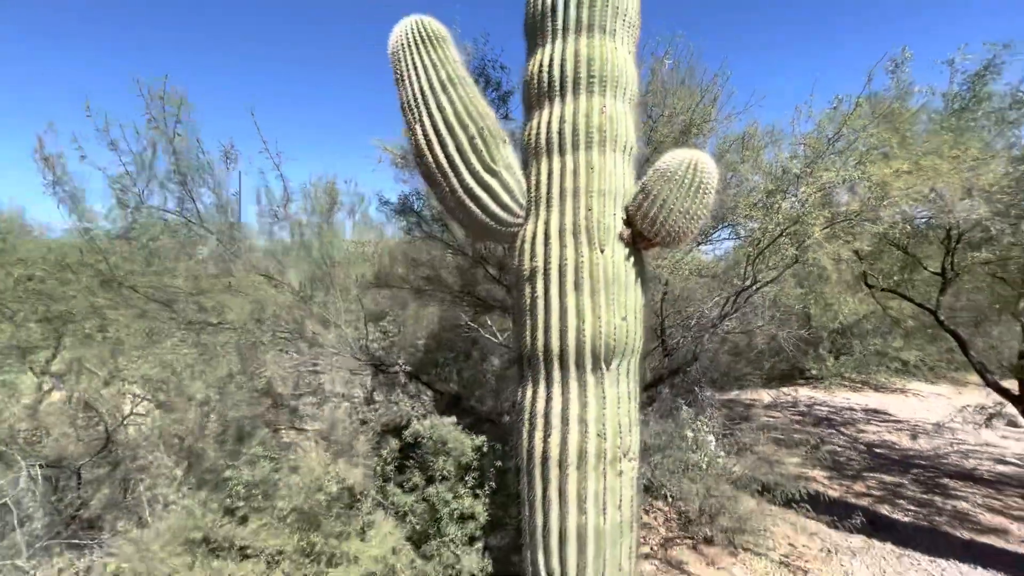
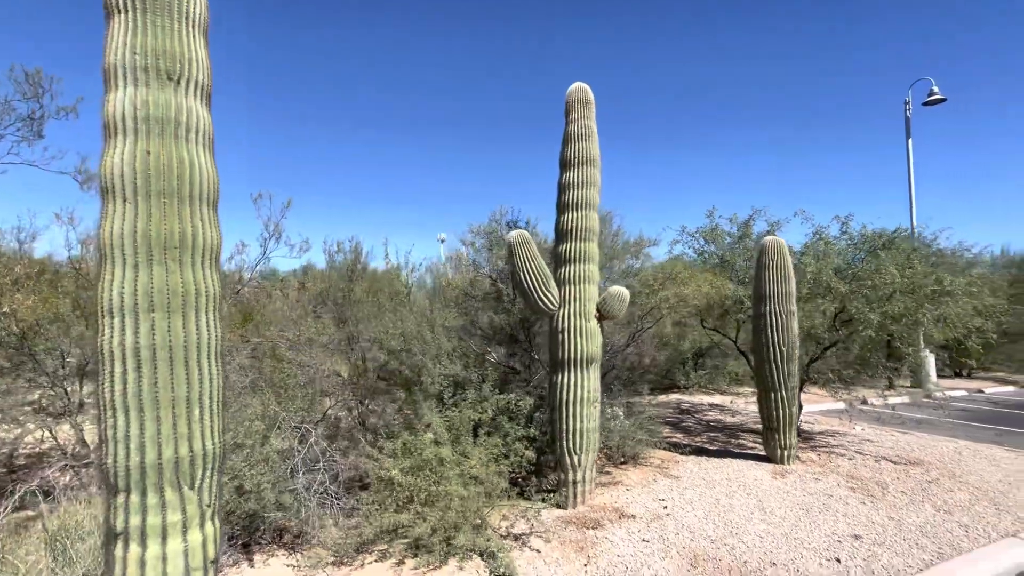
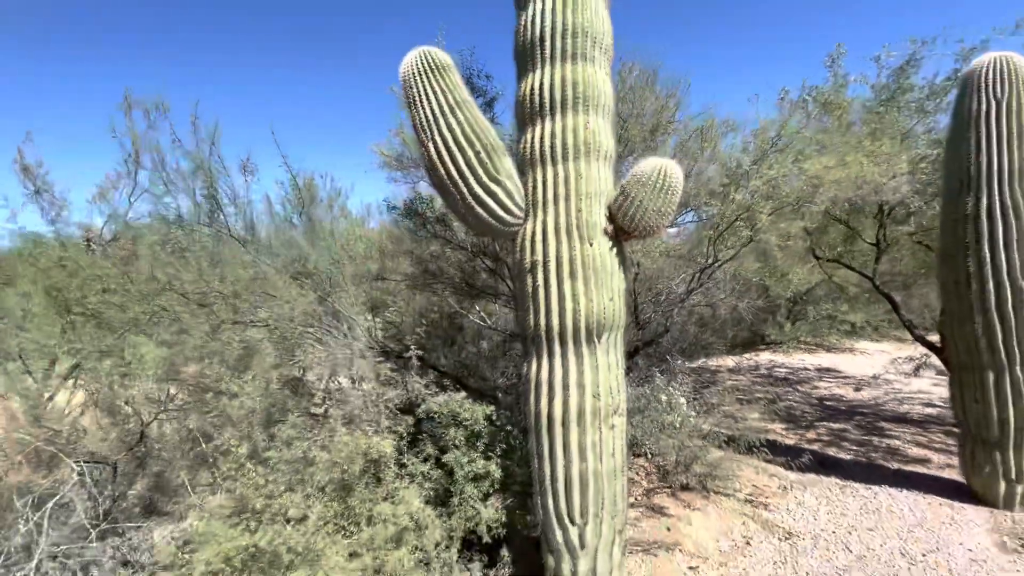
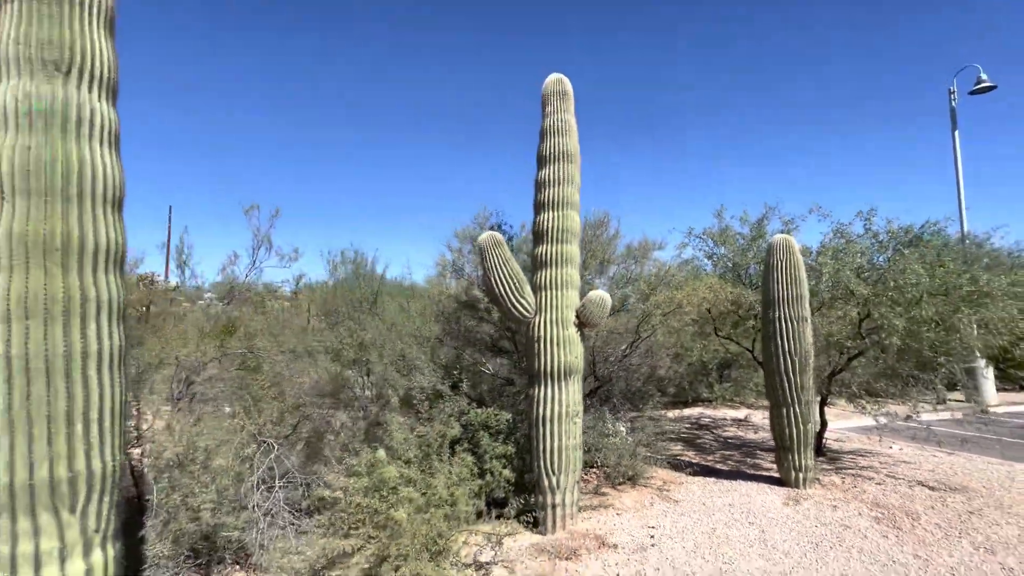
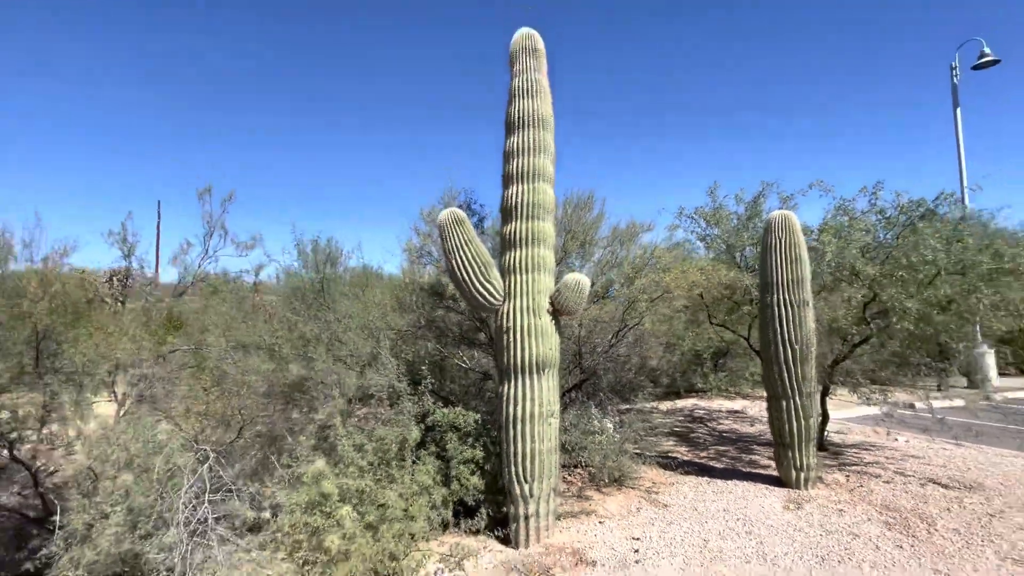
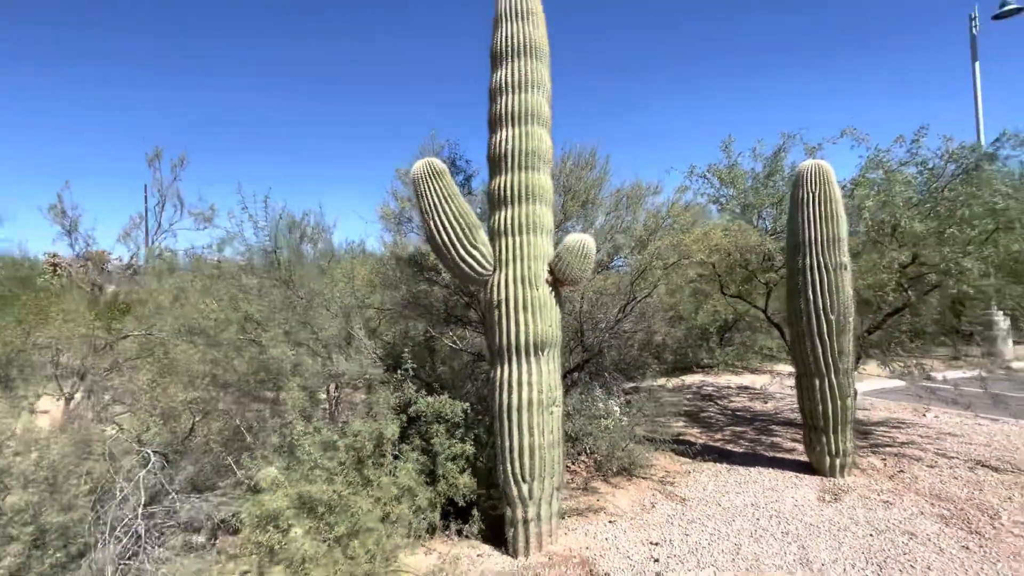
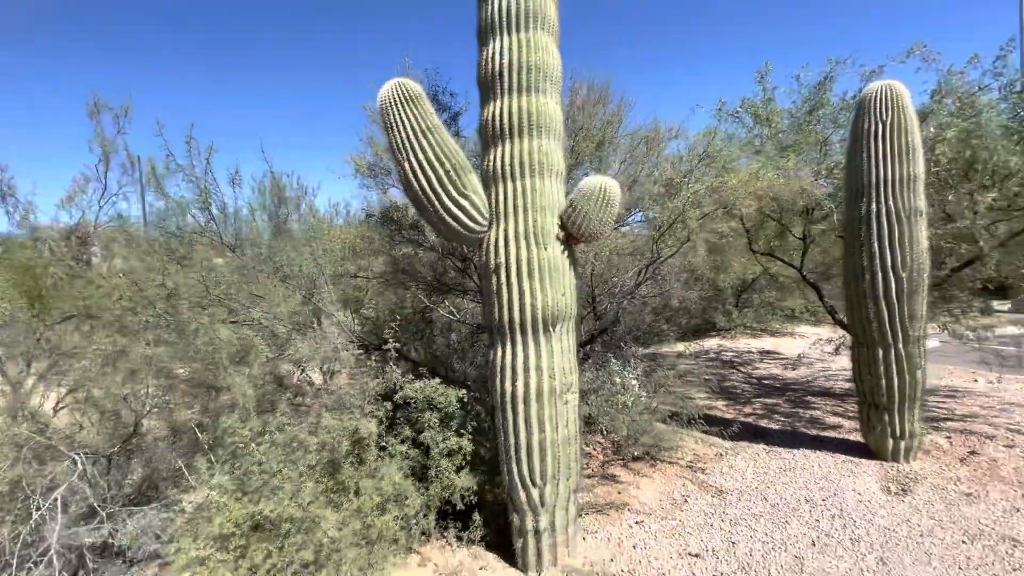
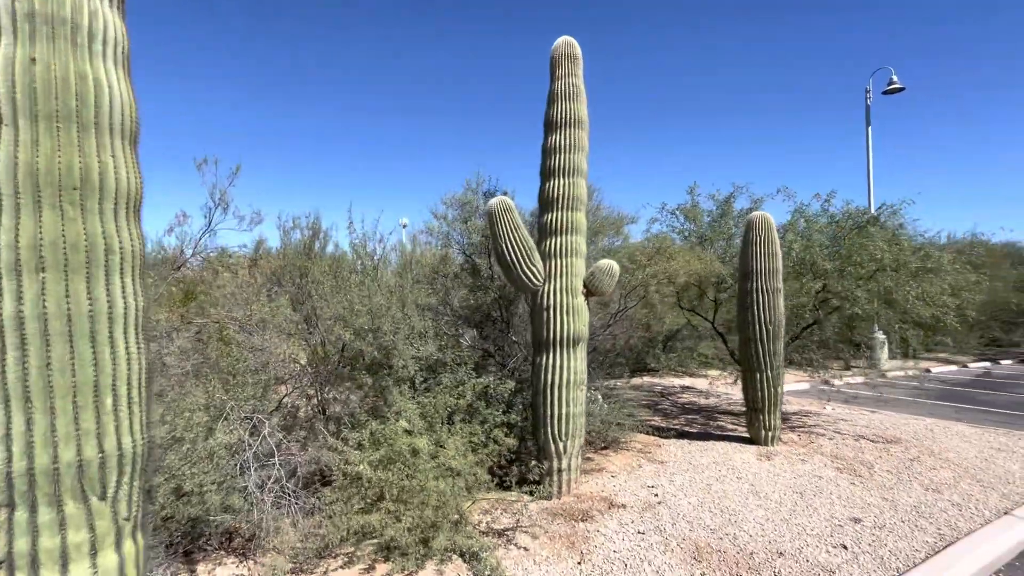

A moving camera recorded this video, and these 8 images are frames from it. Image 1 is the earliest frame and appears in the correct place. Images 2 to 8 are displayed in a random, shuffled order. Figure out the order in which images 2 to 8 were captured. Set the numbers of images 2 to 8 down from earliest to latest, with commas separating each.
3, 7, 6, 5, 4, 2, 8
